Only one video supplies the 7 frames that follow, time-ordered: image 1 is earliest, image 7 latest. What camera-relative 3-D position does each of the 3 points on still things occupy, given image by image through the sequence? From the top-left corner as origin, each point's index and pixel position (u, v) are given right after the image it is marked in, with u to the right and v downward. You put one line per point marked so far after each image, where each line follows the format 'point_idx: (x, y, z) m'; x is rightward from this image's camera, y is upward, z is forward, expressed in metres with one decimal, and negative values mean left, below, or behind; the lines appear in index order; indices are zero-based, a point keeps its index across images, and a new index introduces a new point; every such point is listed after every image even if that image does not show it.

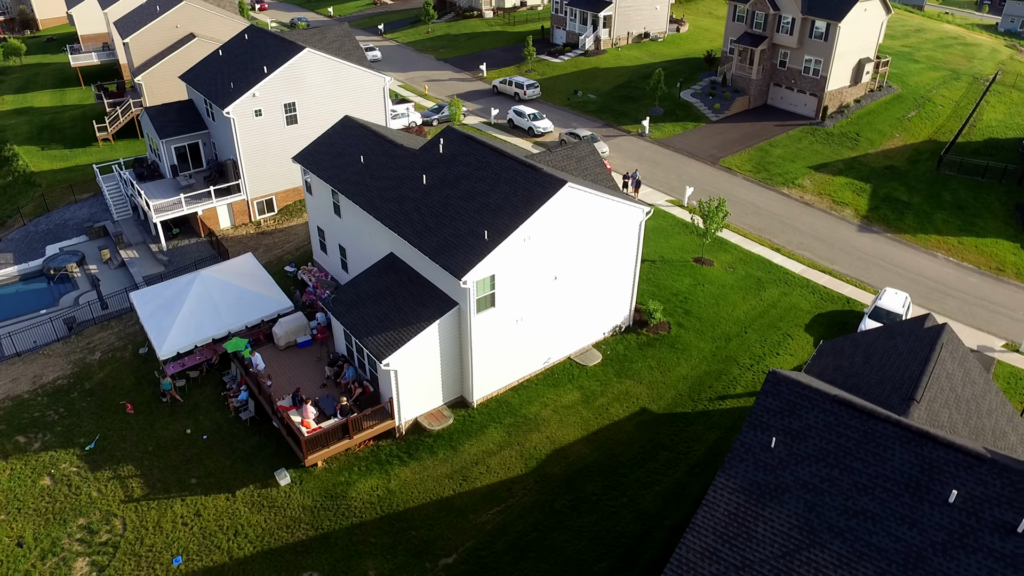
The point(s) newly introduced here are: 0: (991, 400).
0: (+13.3, -3.1, +19.1) m
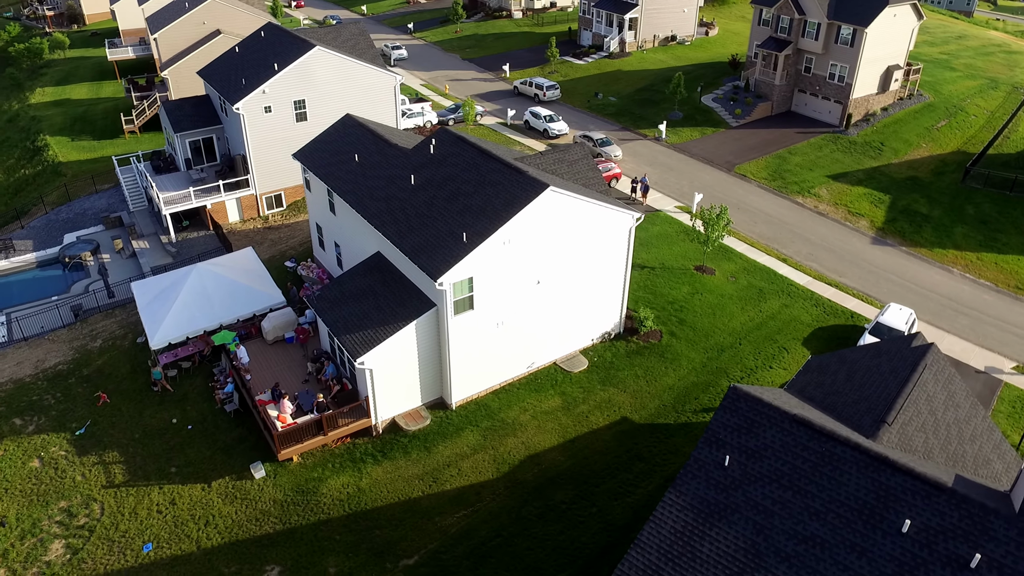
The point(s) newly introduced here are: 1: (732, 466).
0: (+12.3, -3.7, +18.3) m
1: (+4.7, -3.9, +14.8) m
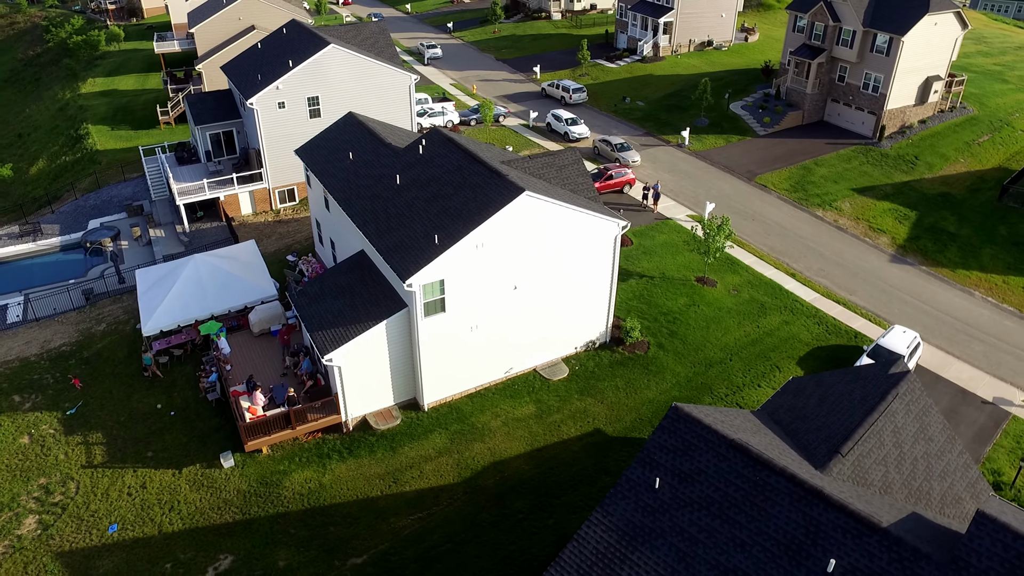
0: (+11.0, -4.4, +17.3) m
1: (+3.1, -4.2, +14.3) m
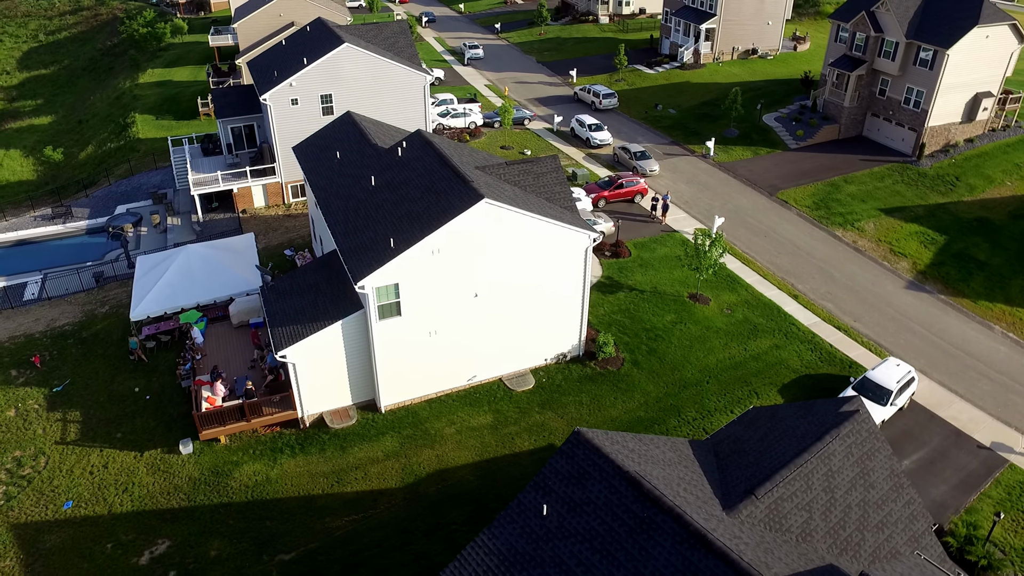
0: (+8.8, -5.2, +16.1) m
1: (+0.8, -4.6, +13.8) m
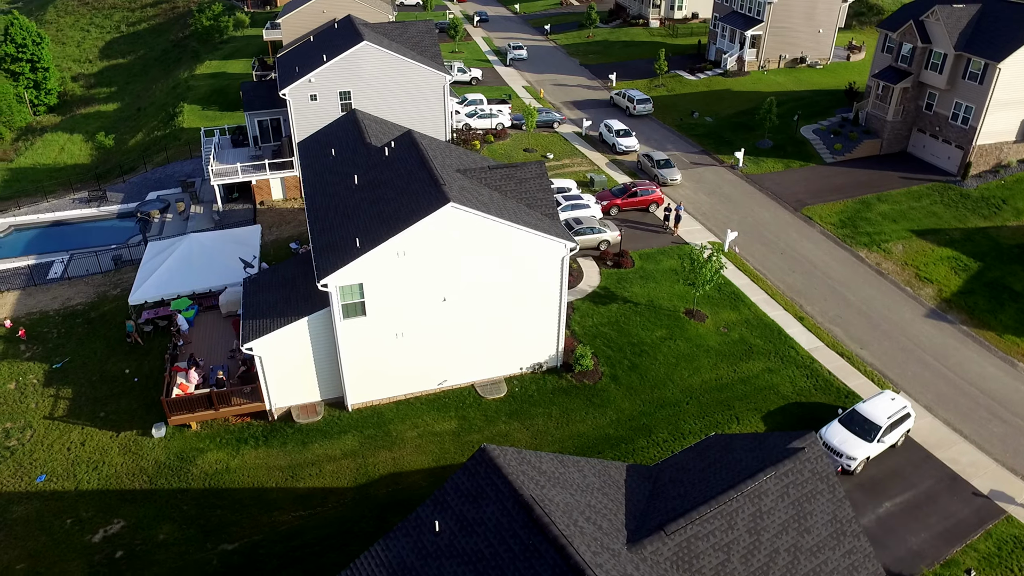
0: (+6.9, -5.9, +15.0) m
1: (-1.3, -4.8, +13.5) m
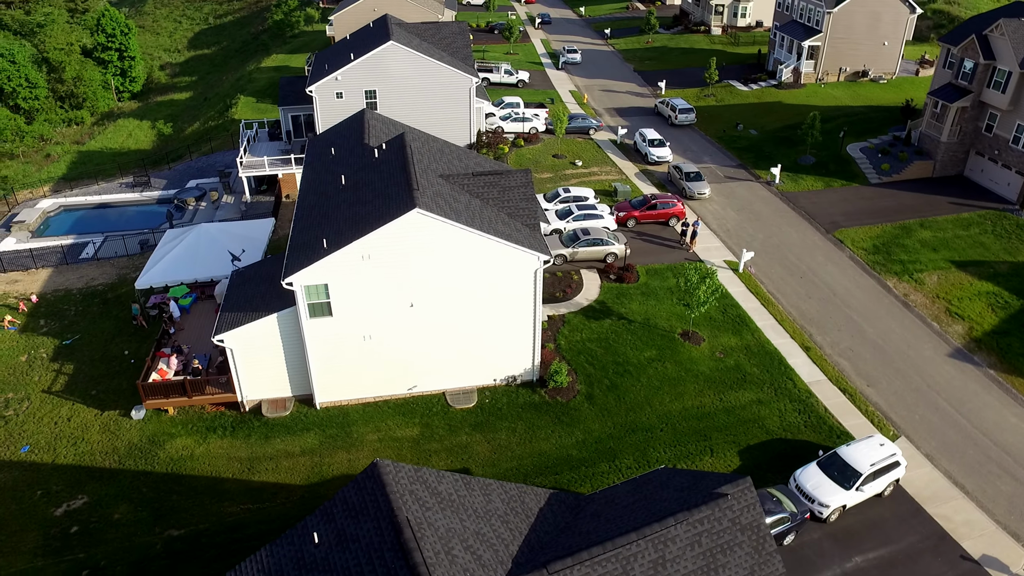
0: (+4.6, -6.6, +14.0) m
1: (-3.6, -5.0, +13.3) m
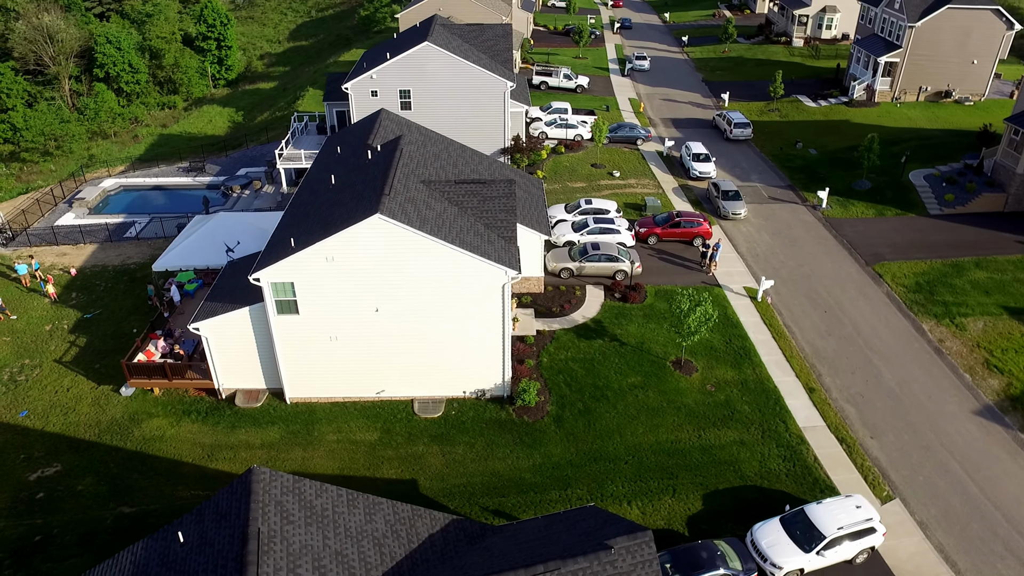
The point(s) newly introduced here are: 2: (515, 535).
0: (+1.8, -7.3, +13.0) m
1: (-6.3, -5.0, +13.3) m
2: (+0.1, -5.7, +15.7) m
